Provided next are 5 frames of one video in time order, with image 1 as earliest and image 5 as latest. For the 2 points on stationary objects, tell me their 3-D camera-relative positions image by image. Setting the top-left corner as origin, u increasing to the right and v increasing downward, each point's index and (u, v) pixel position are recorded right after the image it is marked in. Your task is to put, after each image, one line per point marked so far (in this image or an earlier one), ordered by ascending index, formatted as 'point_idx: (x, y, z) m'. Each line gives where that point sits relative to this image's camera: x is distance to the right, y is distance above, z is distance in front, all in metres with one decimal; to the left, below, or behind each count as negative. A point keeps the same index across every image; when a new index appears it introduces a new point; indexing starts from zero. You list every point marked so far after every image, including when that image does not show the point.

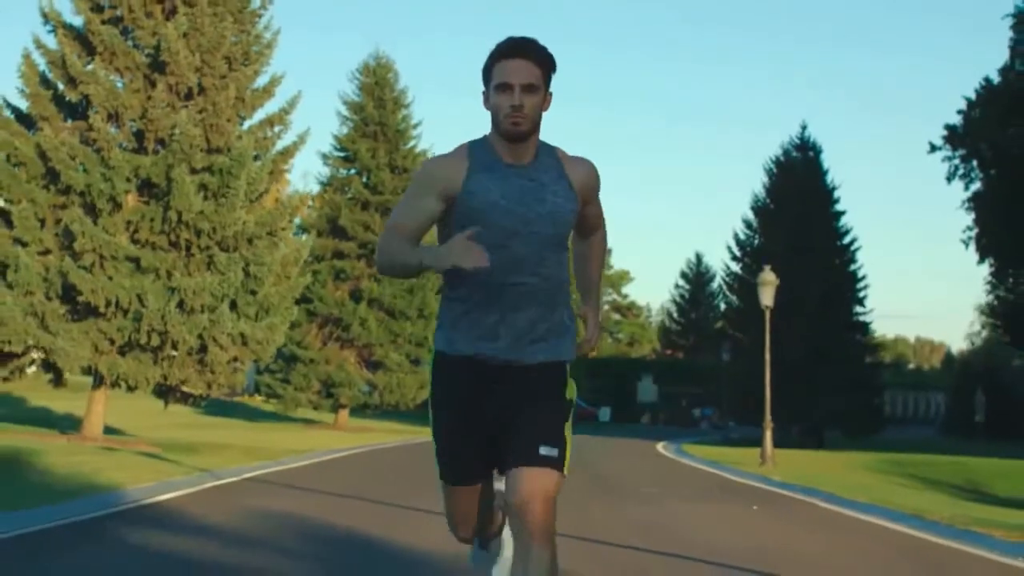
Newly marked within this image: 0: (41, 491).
0: (-5.5, -2.4, +16.3) m
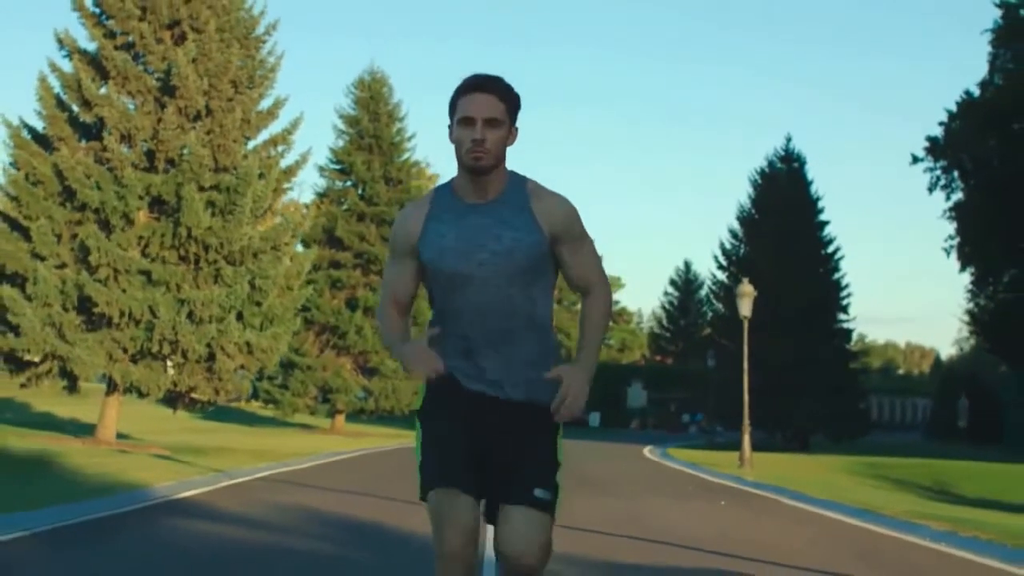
0: (-5.6, -2.6, +17.9) m
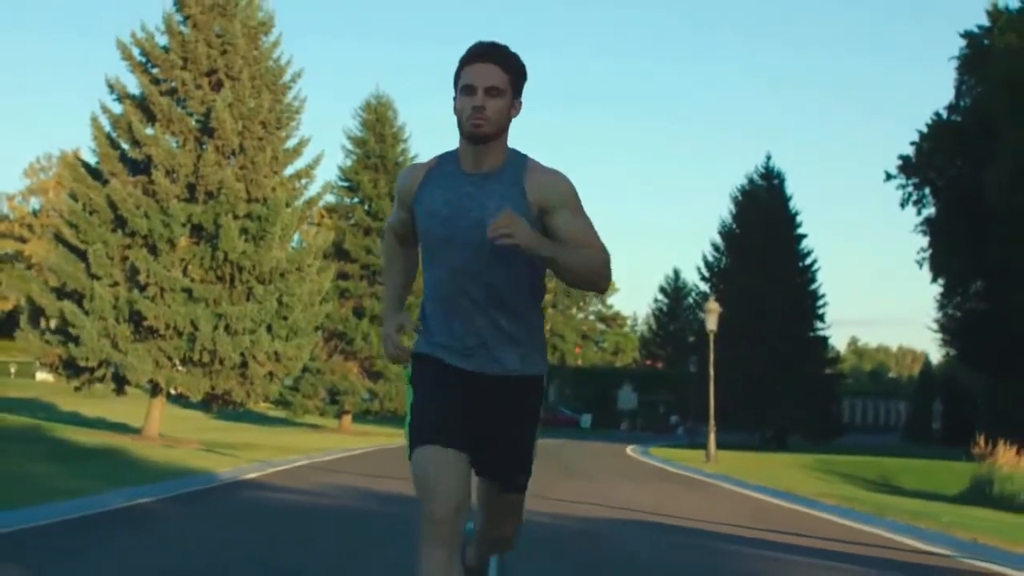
0: (-5.7, -2.9, +22.2) m
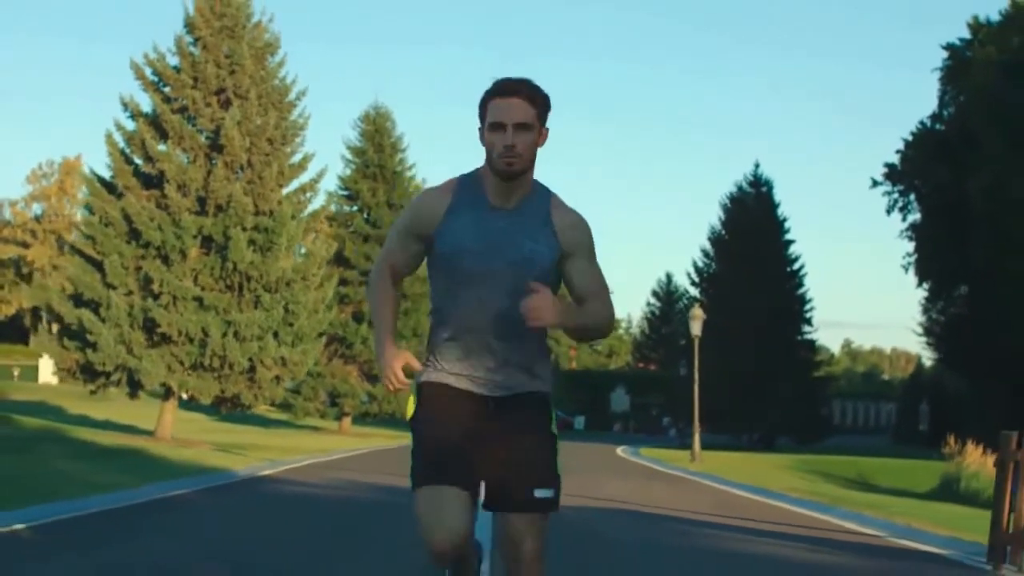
0: (-5.8, -3.1, +24.1) m
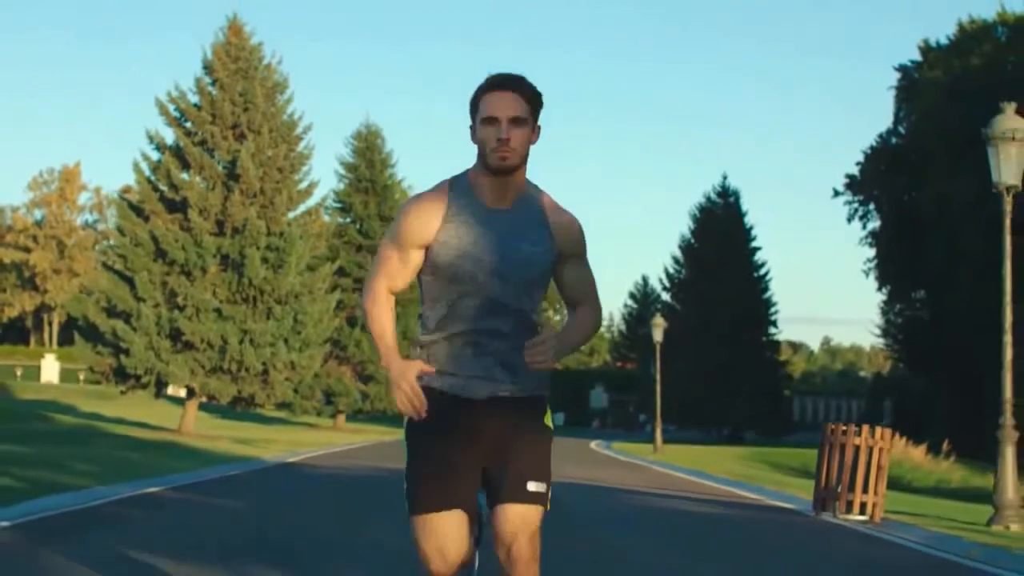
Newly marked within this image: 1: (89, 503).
0: (-6.2, -3.5, +28.8) m
1: (-5.3, -2.7, +17.8) m
